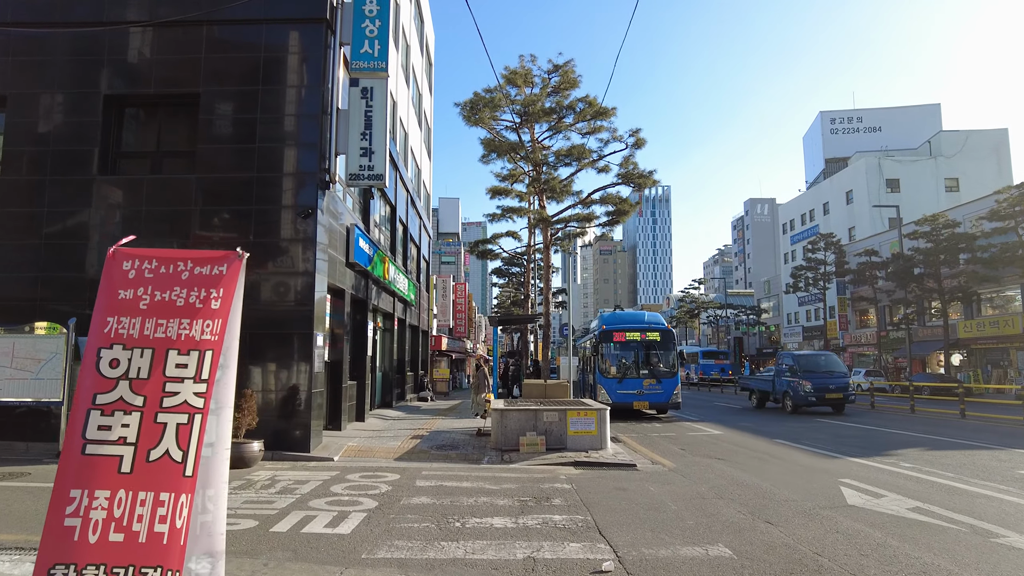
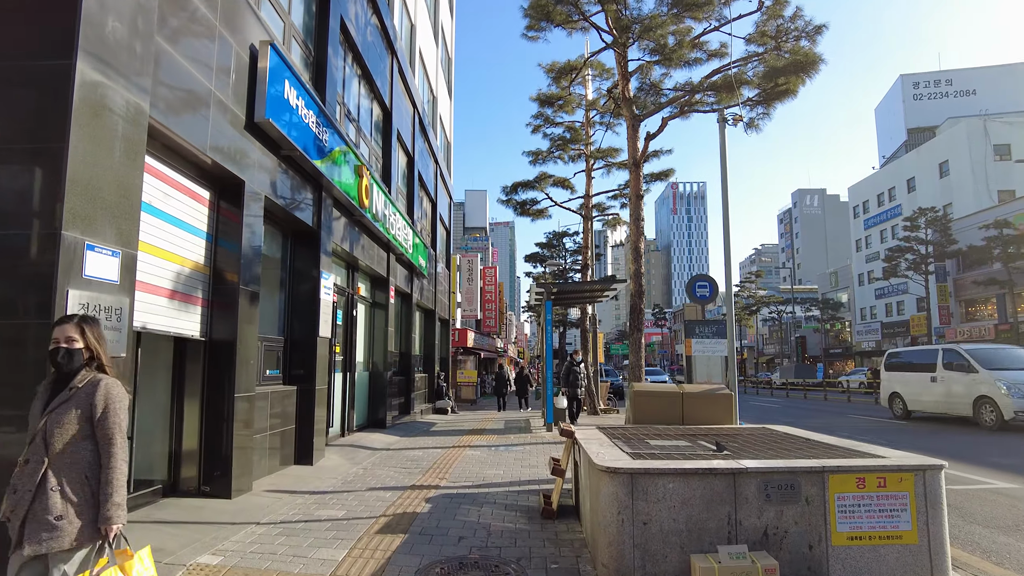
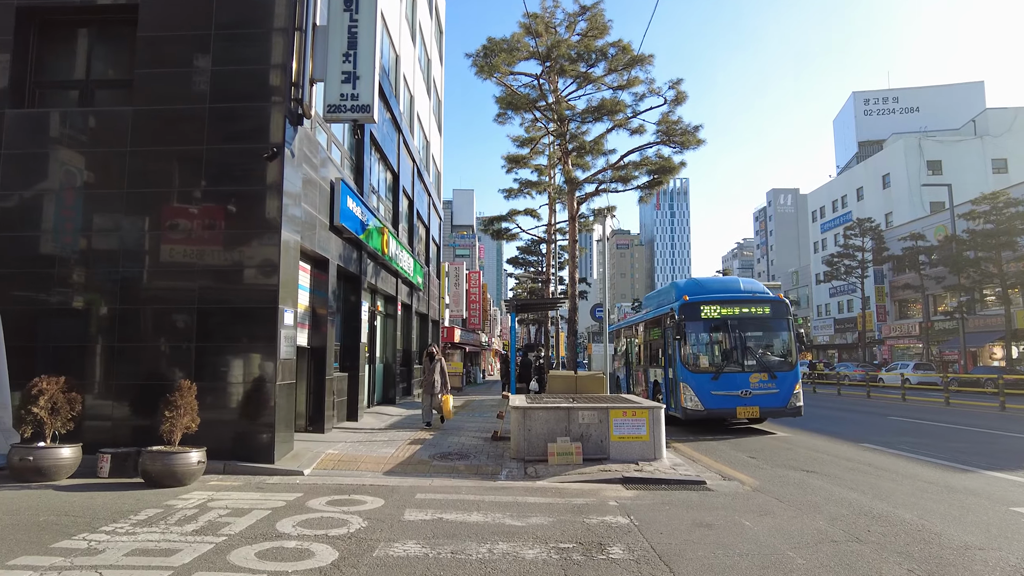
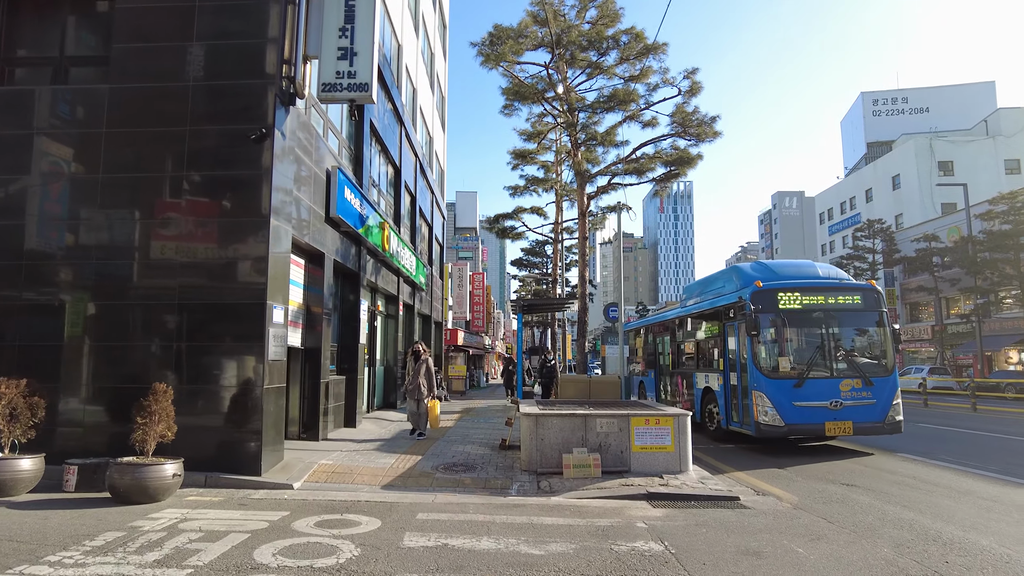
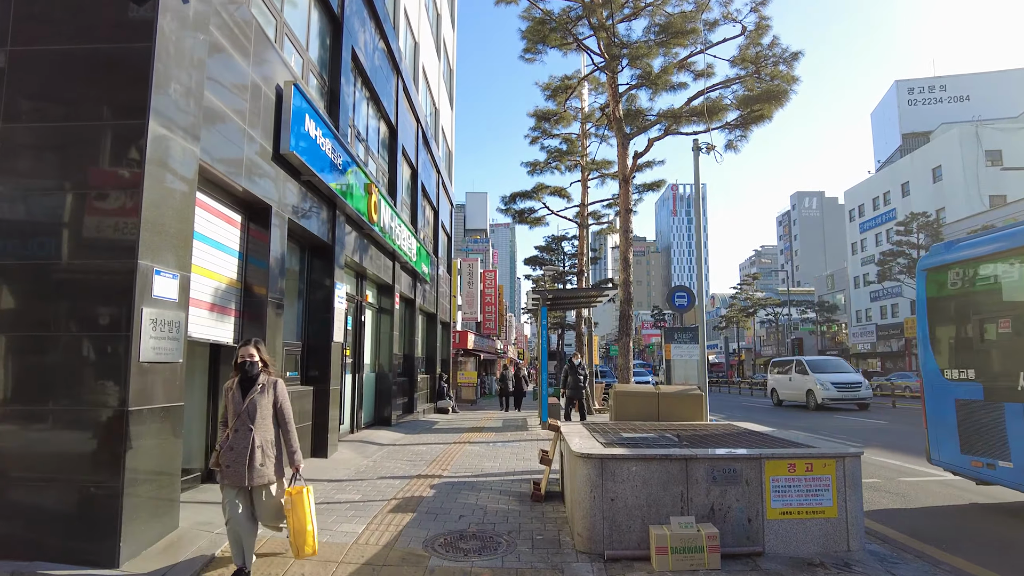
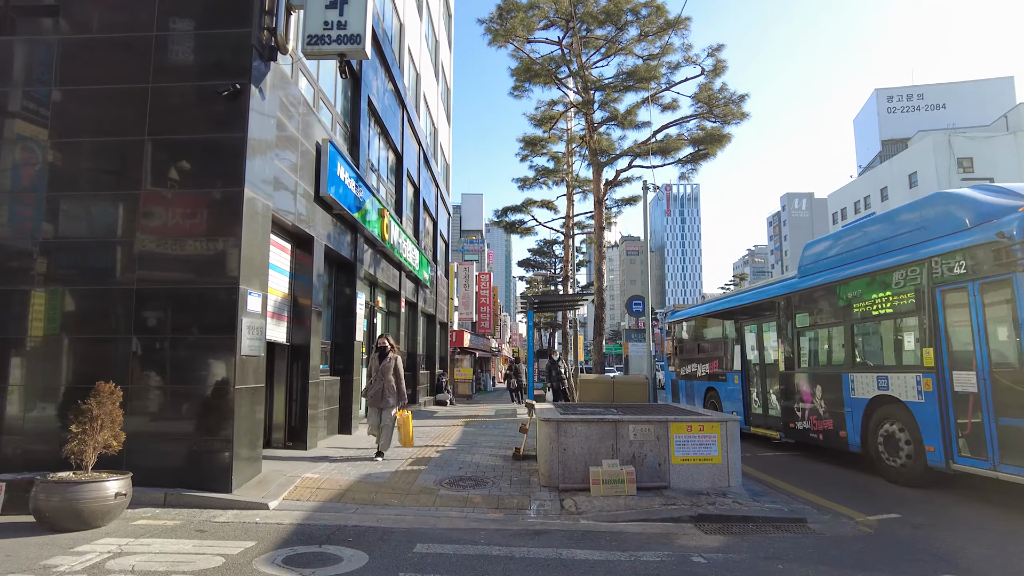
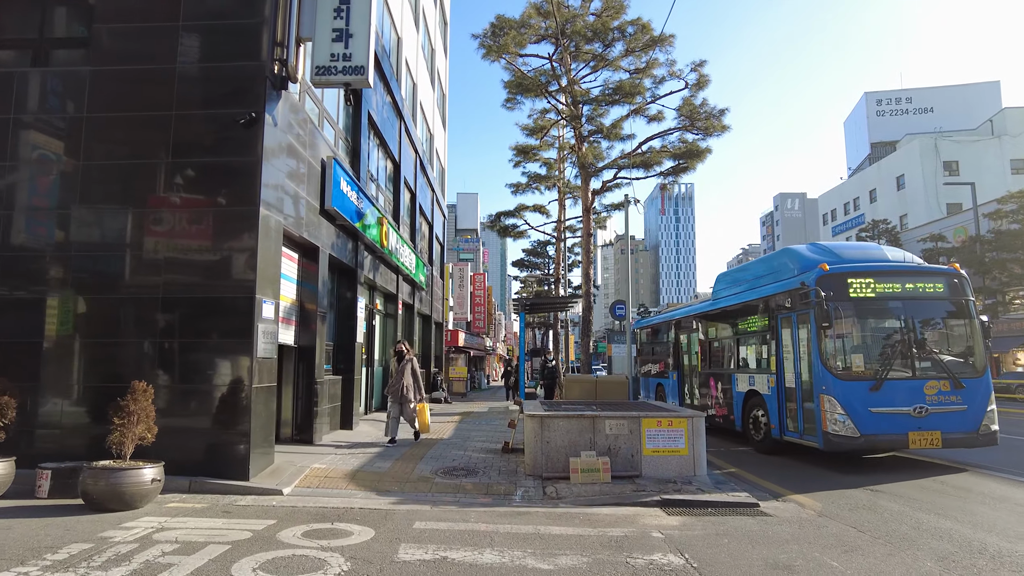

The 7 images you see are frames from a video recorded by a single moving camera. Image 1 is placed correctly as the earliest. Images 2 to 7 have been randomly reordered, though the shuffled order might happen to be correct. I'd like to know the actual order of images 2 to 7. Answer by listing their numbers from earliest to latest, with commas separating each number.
3, 4, 7, 6, 5, 2
